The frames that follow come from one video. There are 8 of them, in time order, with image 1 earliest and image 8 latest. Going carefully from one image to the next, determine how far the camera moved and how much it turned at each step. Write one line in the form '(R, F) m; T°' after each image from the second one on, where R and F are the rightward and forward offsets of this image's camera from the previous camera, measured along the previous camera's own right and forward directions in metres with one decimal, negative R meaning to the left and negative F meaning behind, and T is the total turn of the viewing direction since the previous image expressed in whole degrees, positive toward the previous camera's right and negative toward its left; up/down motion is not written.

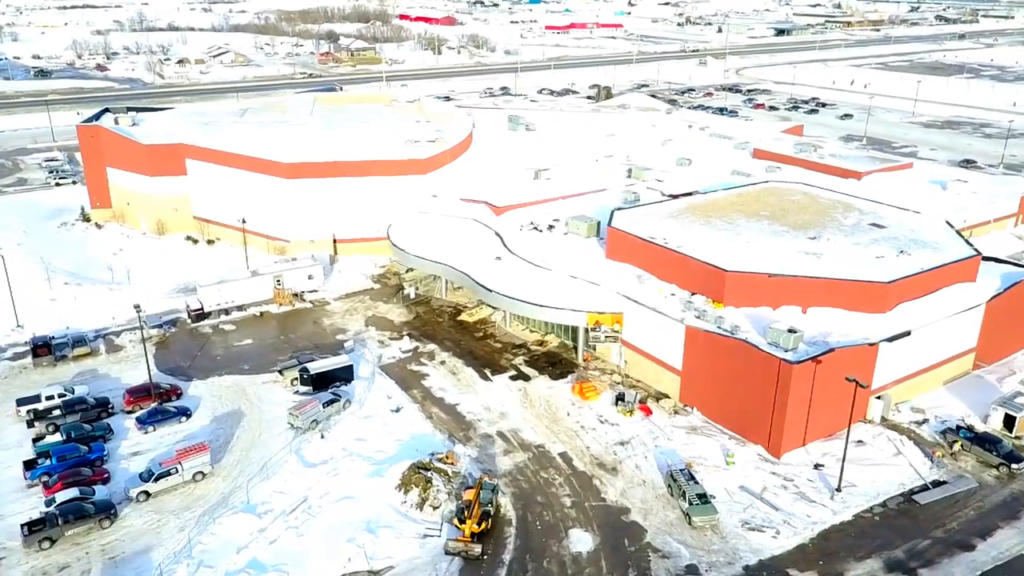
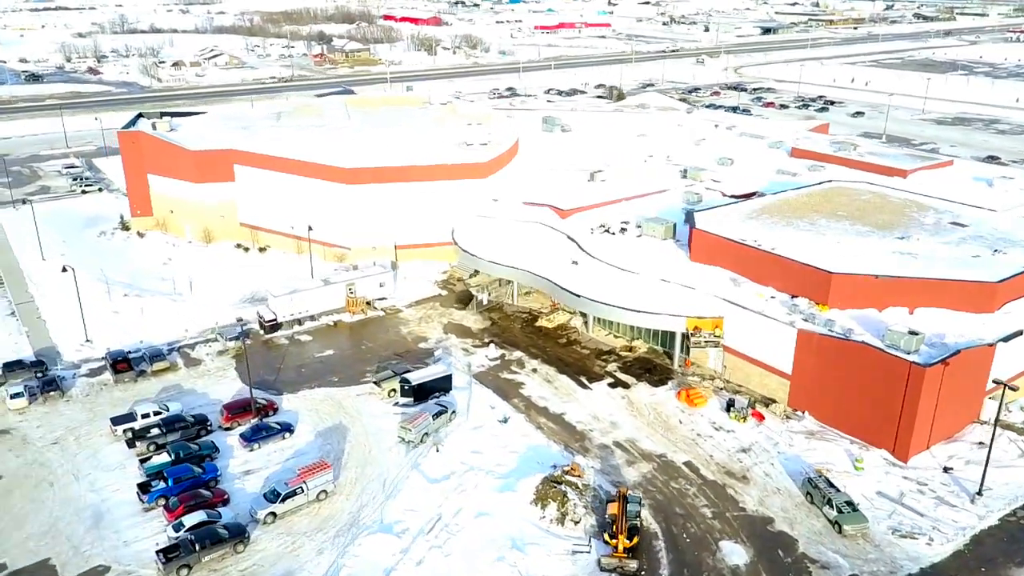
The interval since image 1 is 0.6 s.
(-4.3, +0.6) m; +2°
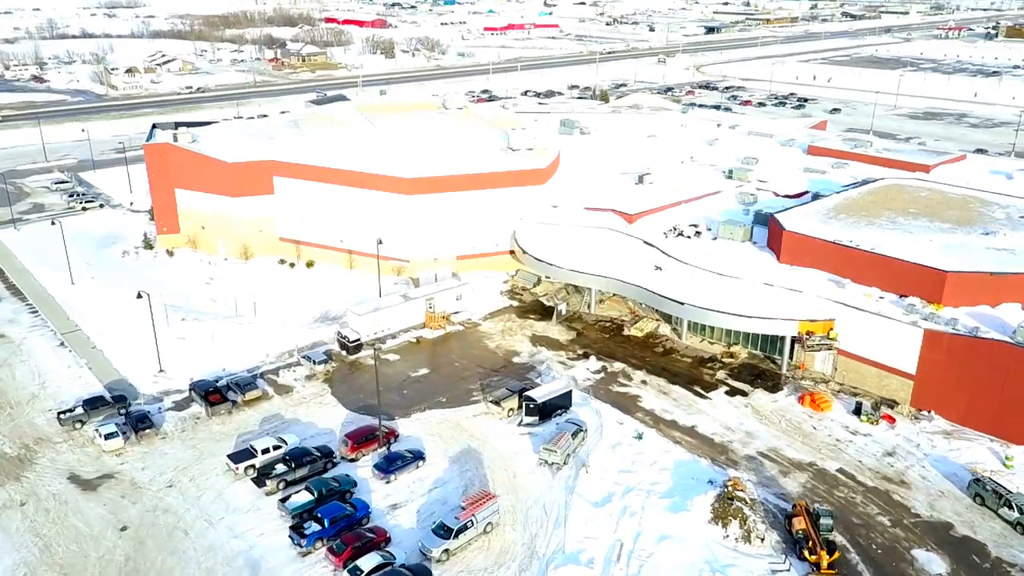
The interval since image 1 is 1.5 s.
(-6.1, +1.2) m; +5°
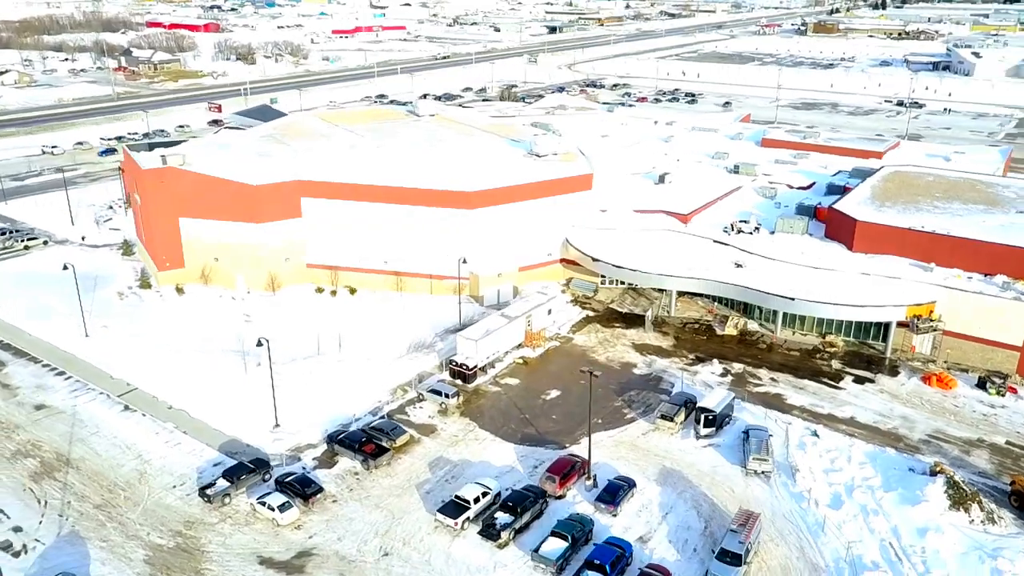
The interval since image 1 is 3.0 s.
(-10.4, +2.4) m; +12°
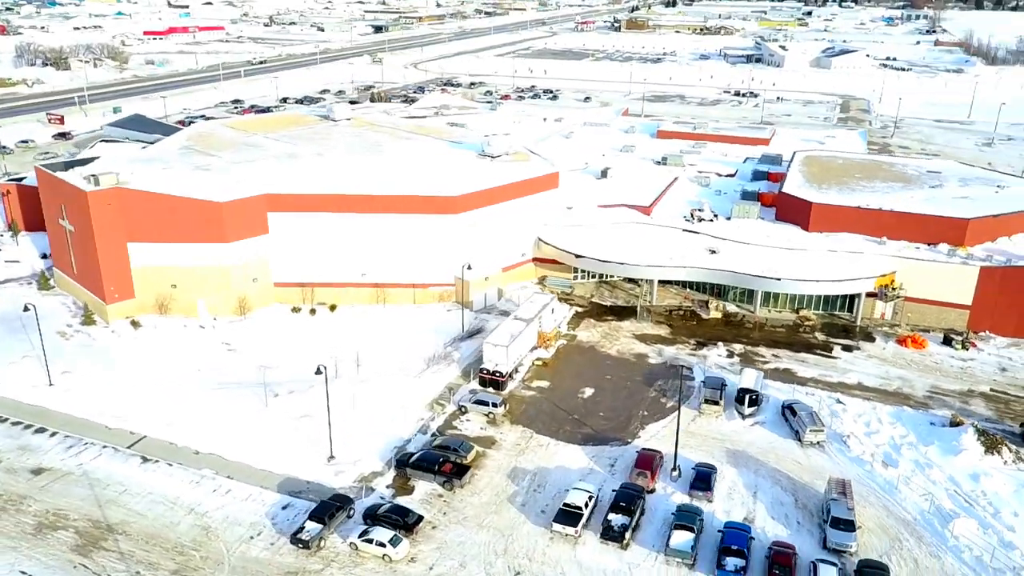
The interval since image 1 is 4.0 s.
(-7.0, +1.1) m; +13°
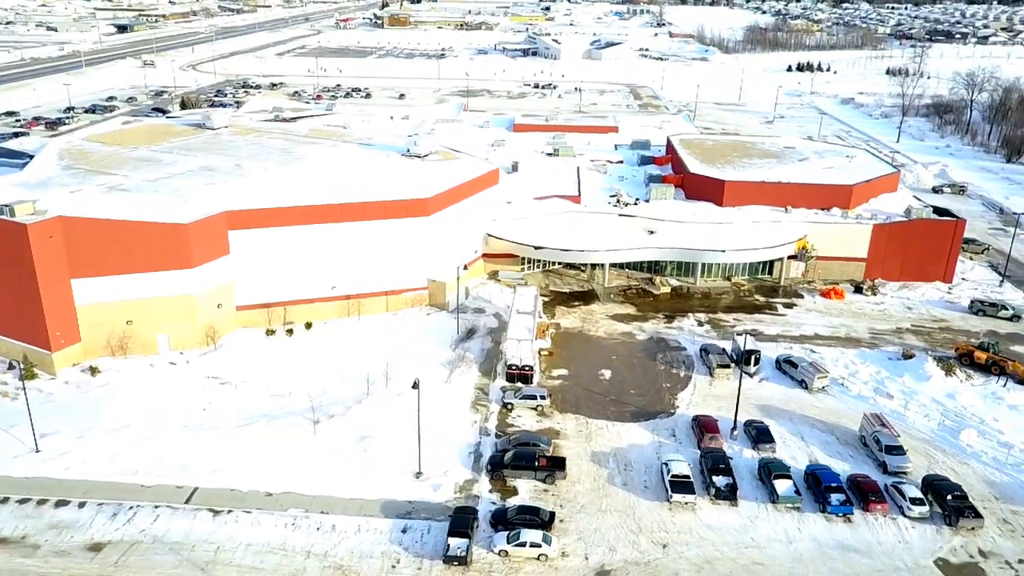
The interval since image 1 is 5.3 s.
(-8.8, +0.9) m; +17°
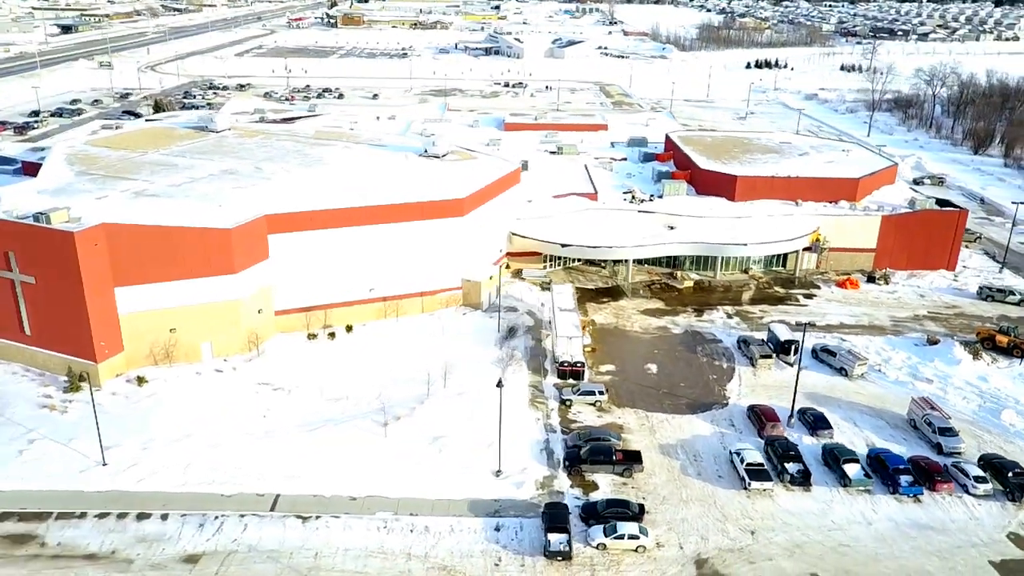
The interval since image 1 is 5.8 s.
(-3.6, -0.1) m; +4°
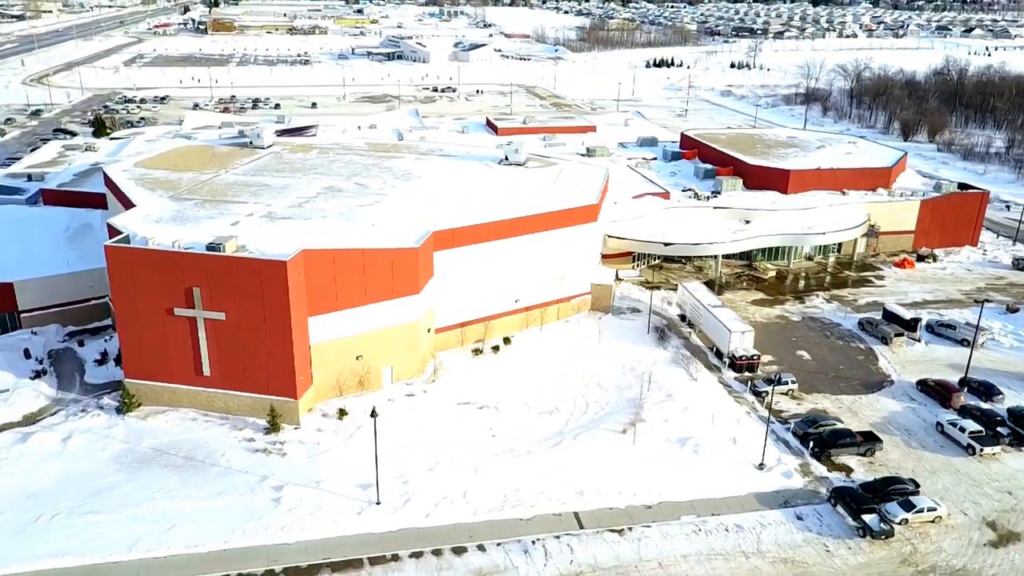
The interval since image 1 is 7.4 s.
(-11.3, +0.9) m; +10°
